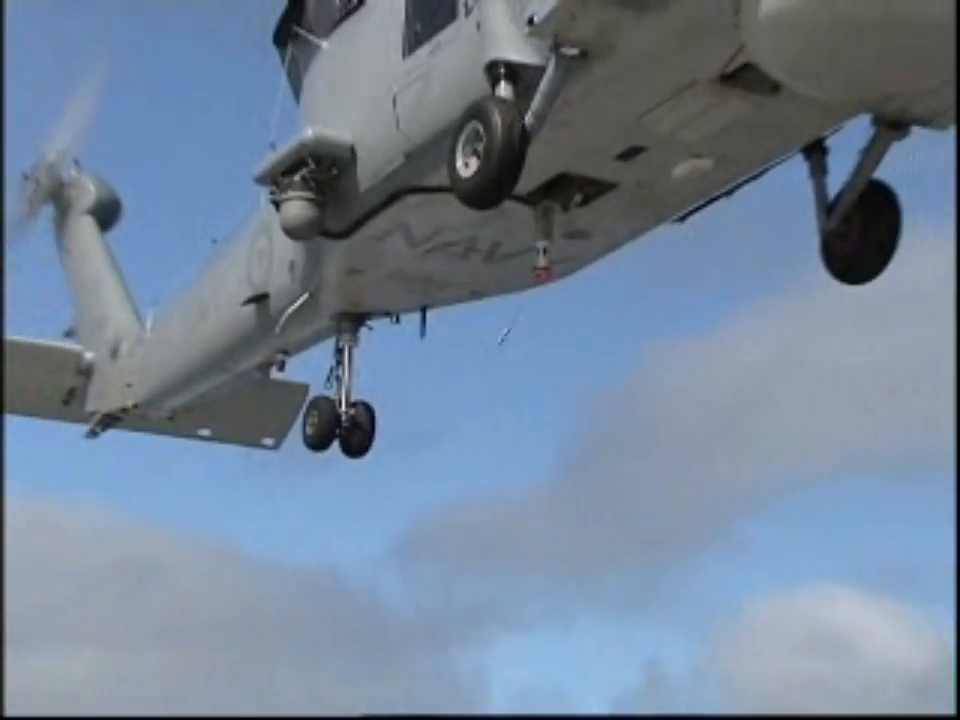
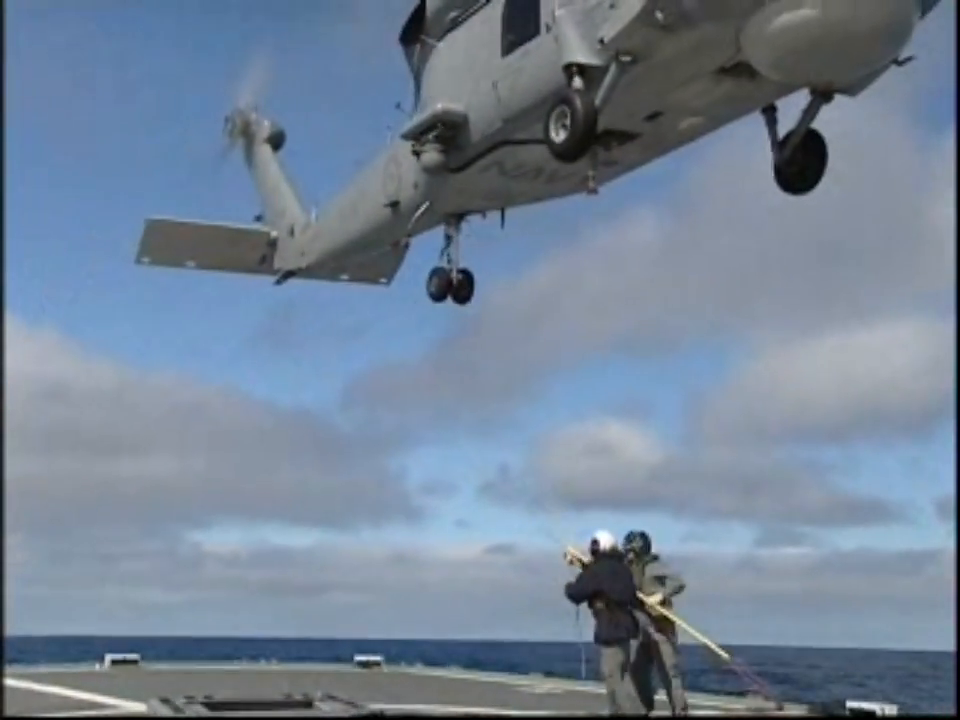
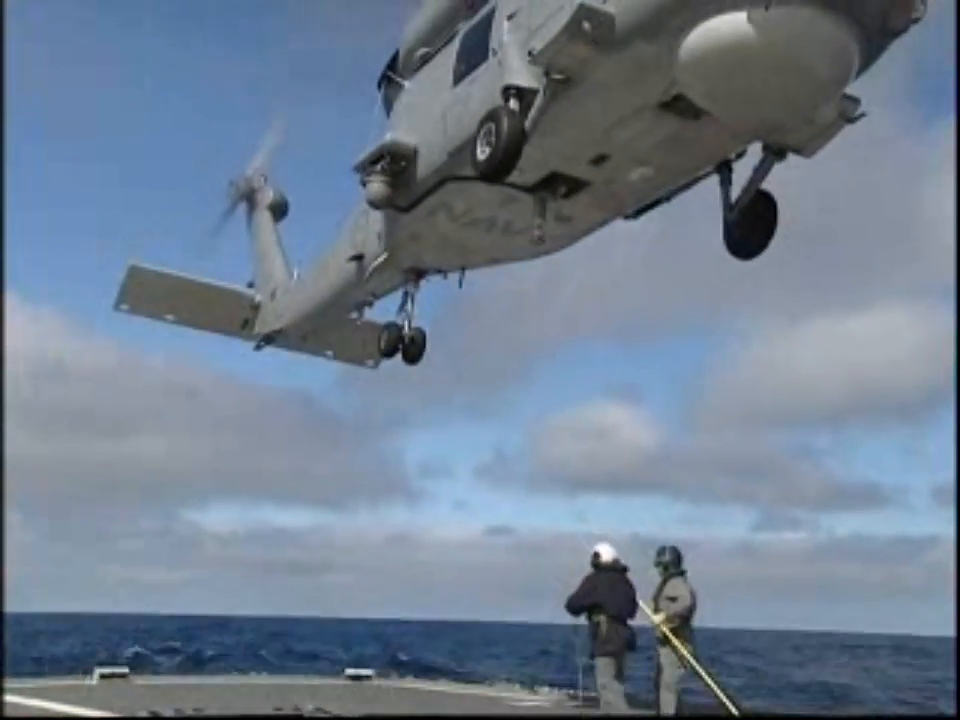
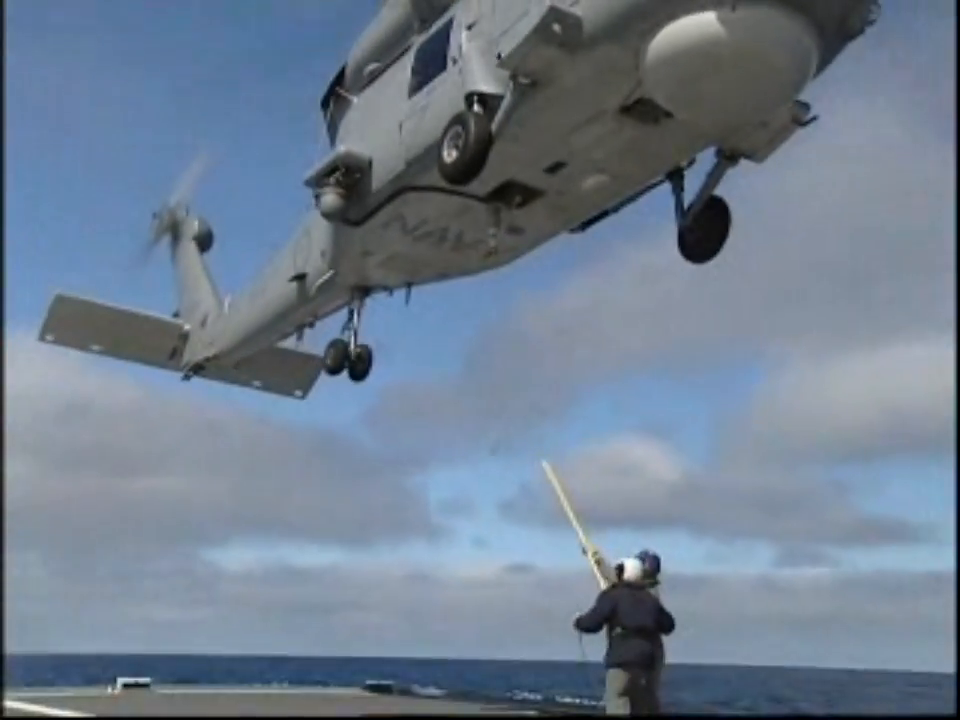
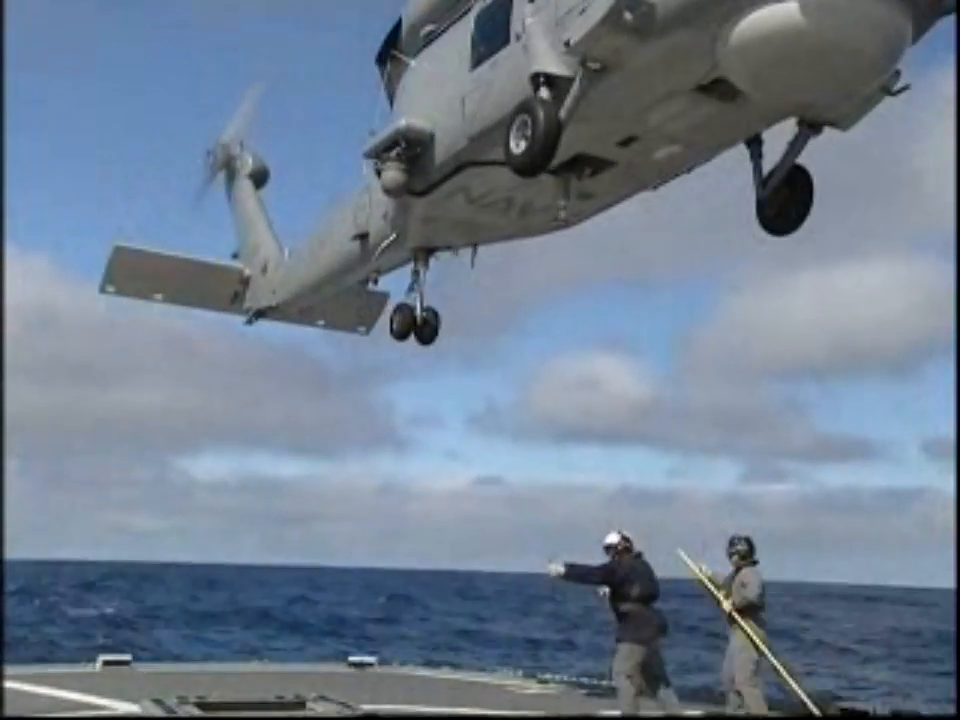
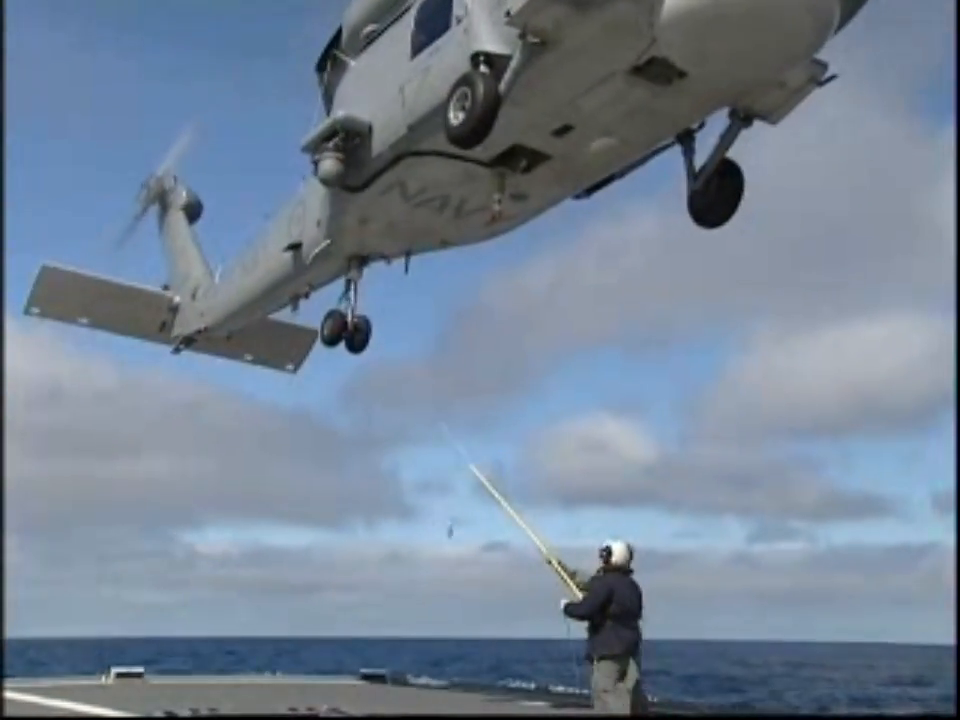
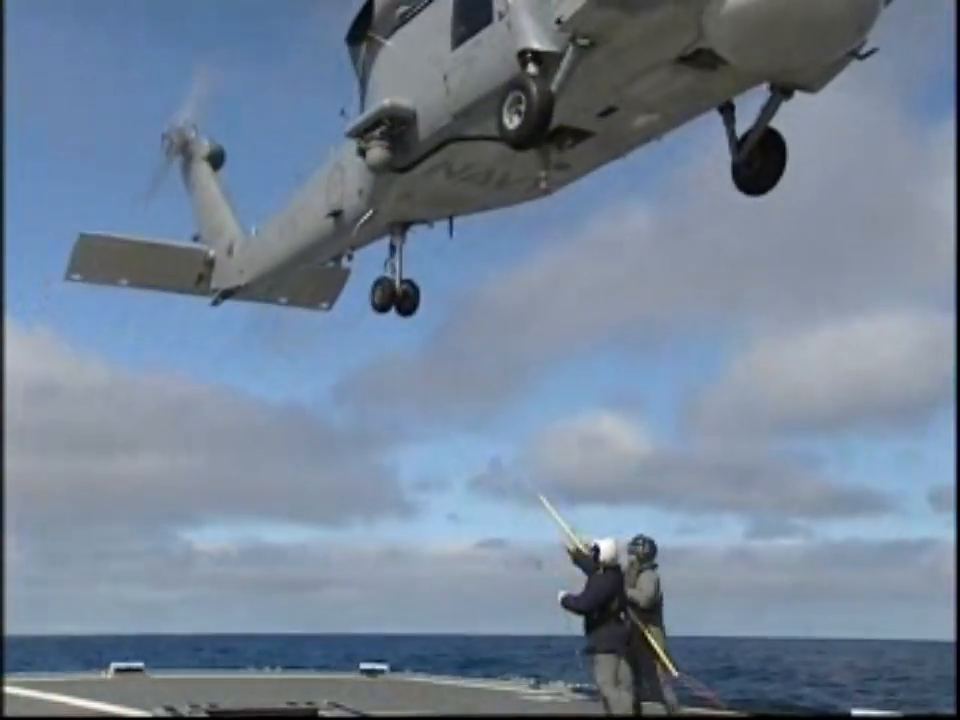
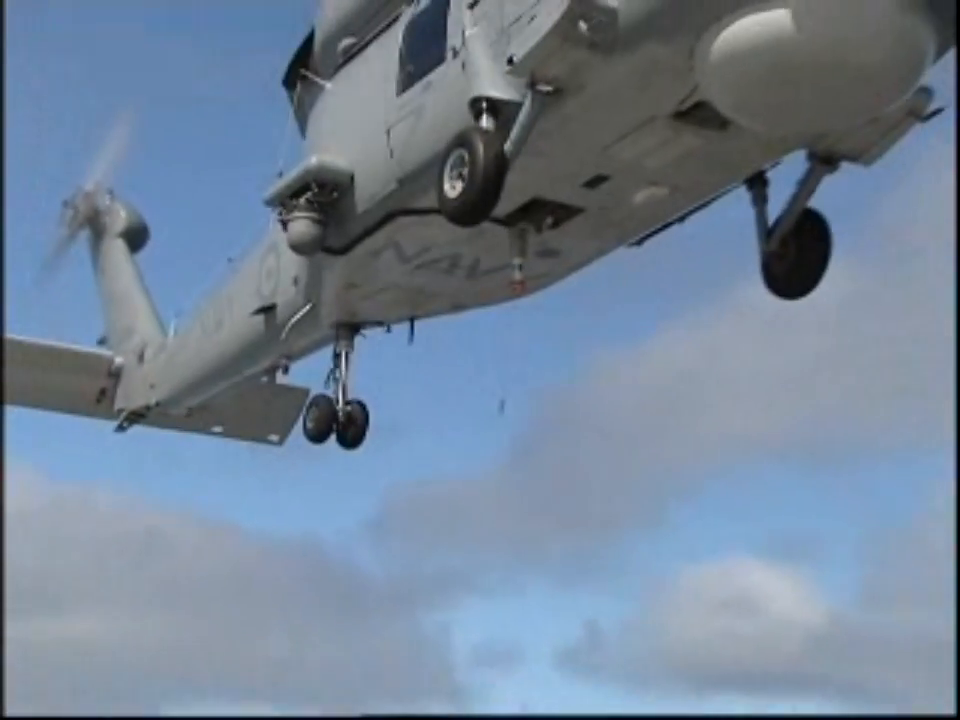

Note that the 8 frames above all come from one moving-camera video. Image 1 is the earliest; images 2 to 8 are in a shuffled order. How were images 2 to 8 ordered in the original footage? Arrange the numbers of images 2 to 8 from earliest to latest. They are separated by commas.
8, 4, 6, 7, 2, 3, 5
